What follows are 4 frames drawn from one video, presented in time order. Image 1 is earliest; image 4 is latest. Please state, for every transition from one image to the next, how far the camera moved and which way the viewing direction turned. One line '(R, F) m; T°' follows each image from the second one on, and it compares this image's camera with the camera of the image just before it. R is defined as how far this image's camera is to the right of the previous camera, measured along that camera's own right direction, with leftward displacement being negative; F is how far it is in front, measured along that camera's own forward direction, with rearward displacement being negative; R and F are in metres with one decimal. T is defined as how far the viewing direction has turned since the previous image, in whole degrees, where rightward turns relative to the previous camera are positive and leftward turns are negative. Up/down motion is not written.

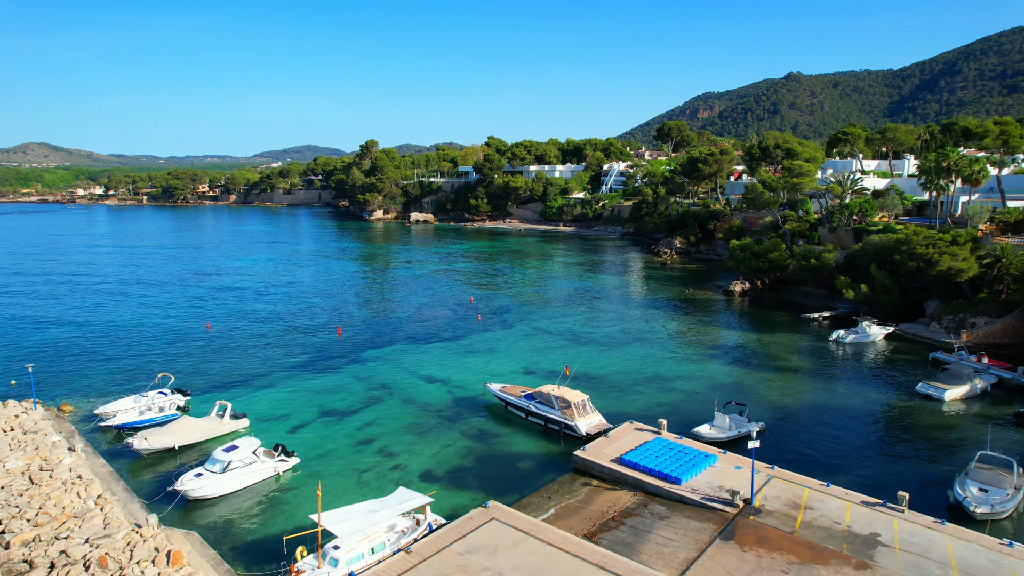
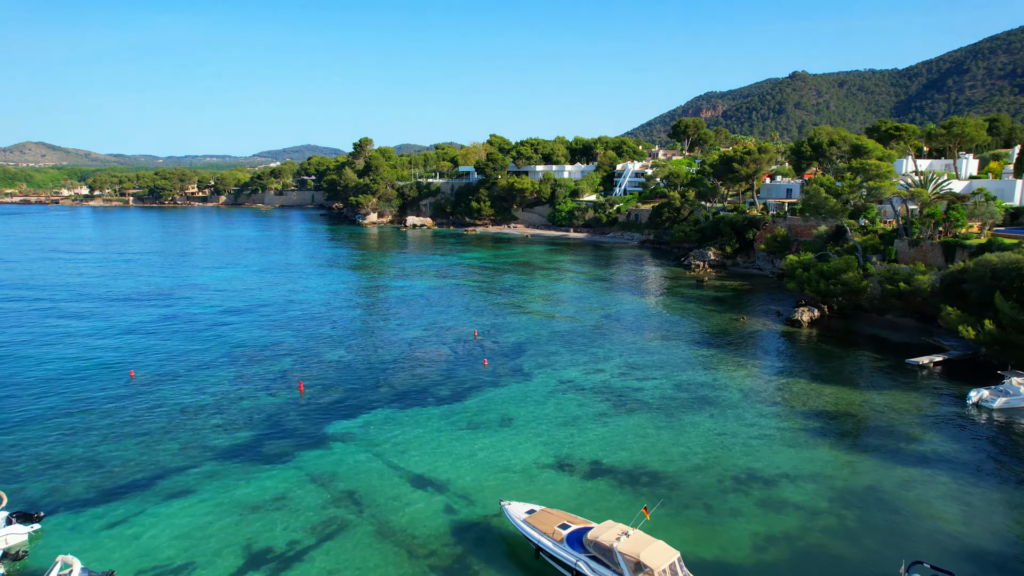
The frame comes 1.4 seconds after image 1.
(-0.8, +8.9) m; 0°
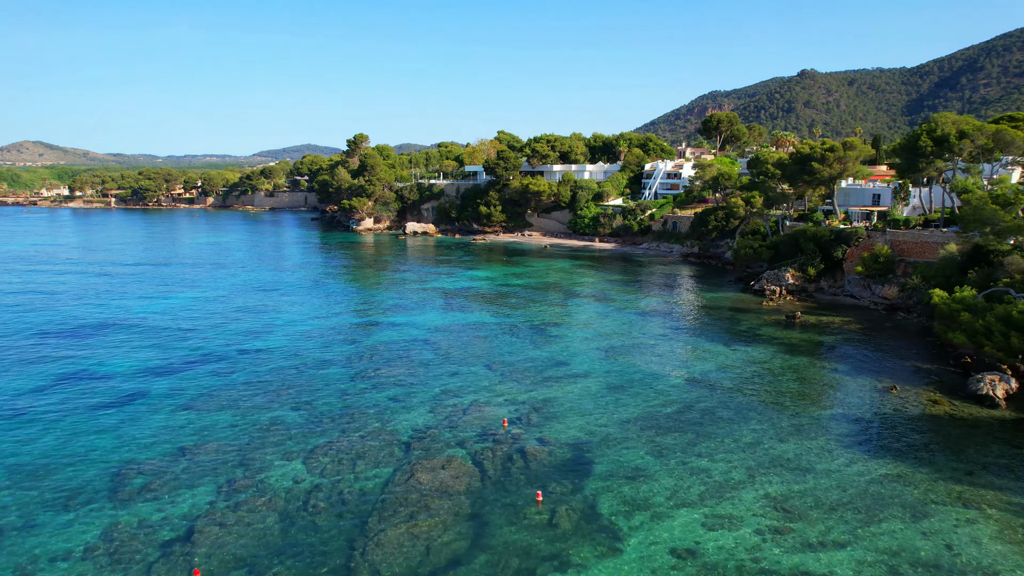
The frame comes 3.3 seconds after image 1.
(-1.9, +12.5) m; 0°
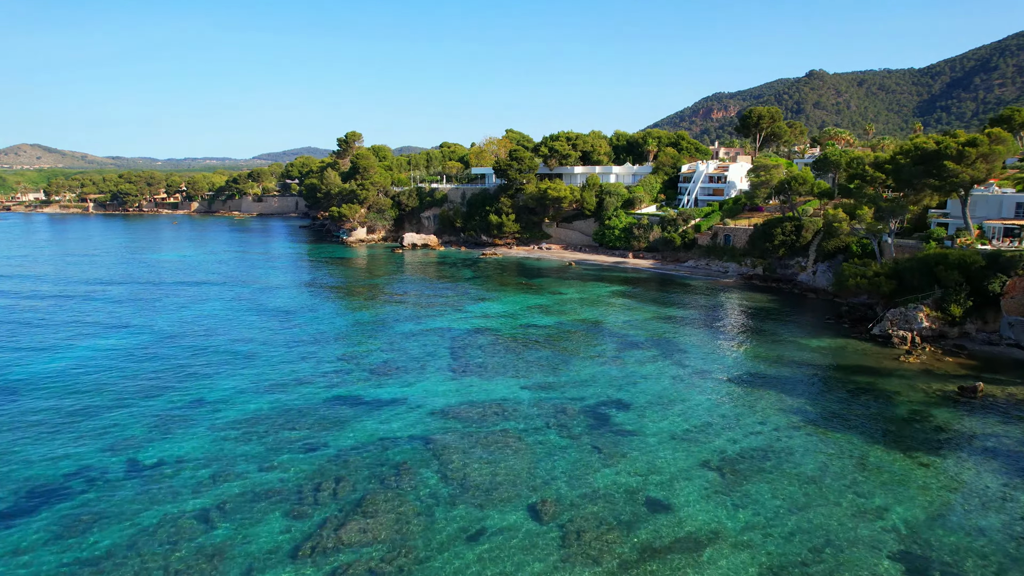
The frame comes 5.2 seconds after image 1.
(-1.7, +13.1) m; 0°
